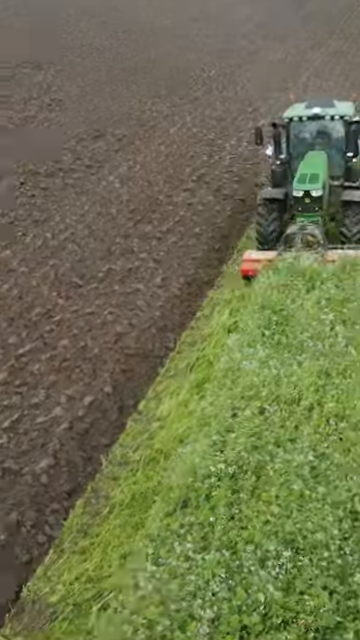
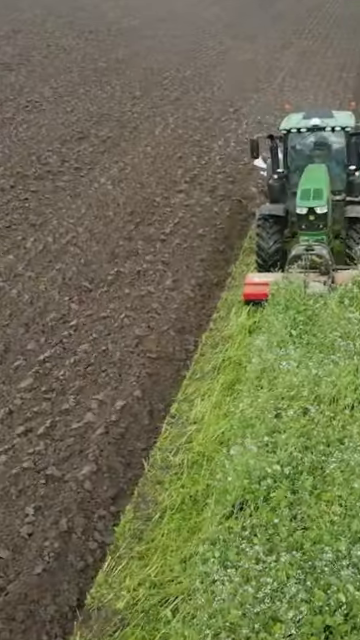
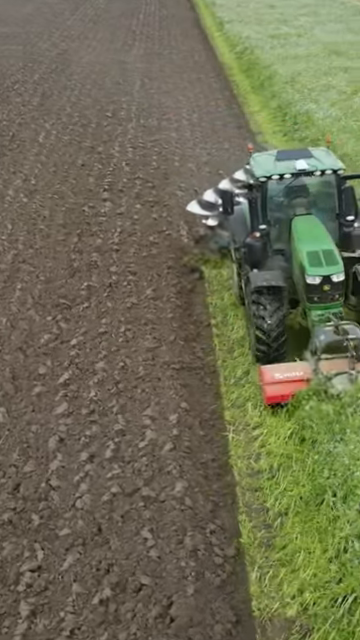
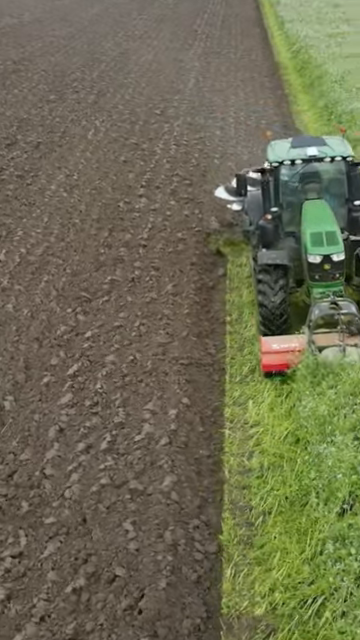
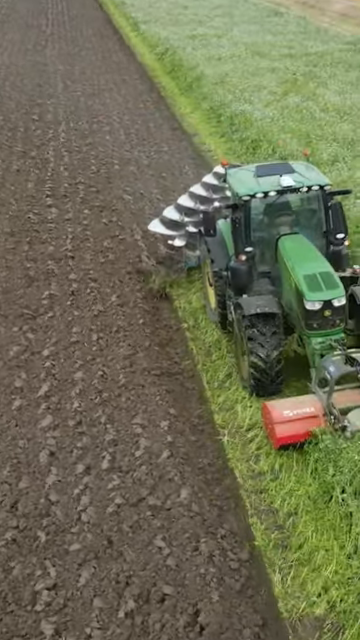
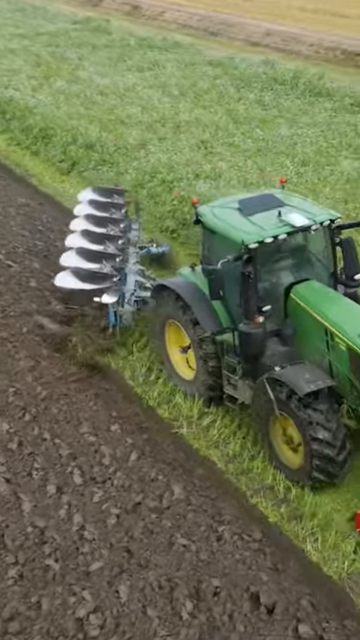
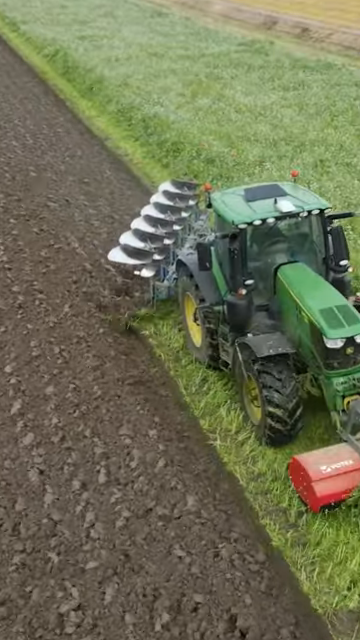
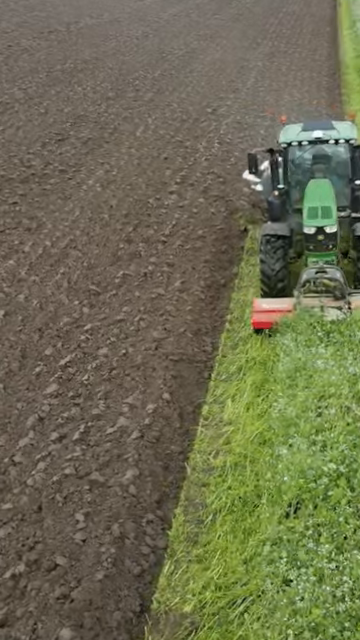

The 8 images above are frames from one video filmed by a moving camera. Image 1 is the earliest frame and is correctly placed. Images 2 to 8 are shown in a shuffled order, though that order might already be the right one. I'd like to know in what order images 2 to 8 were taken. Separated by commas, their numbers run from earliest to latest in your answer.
2, 8, 4, 3, 5, 7, 6
